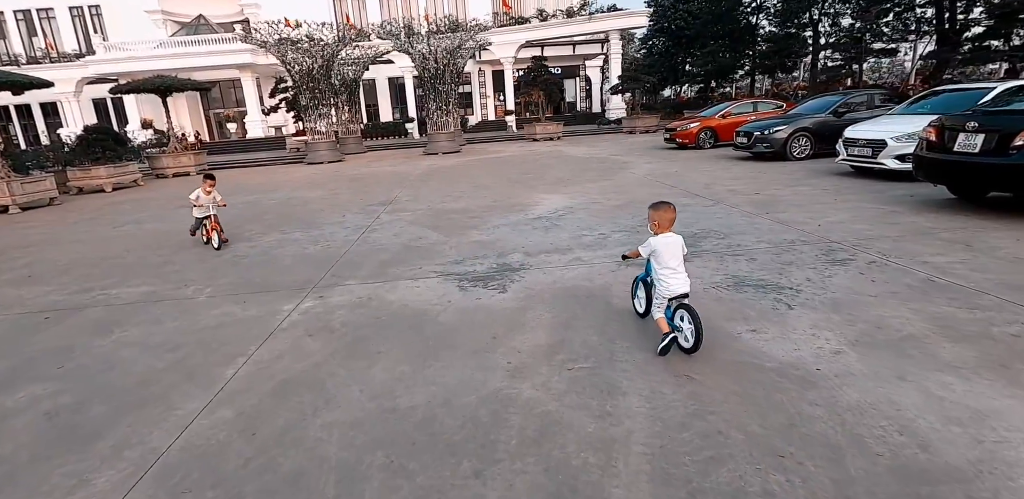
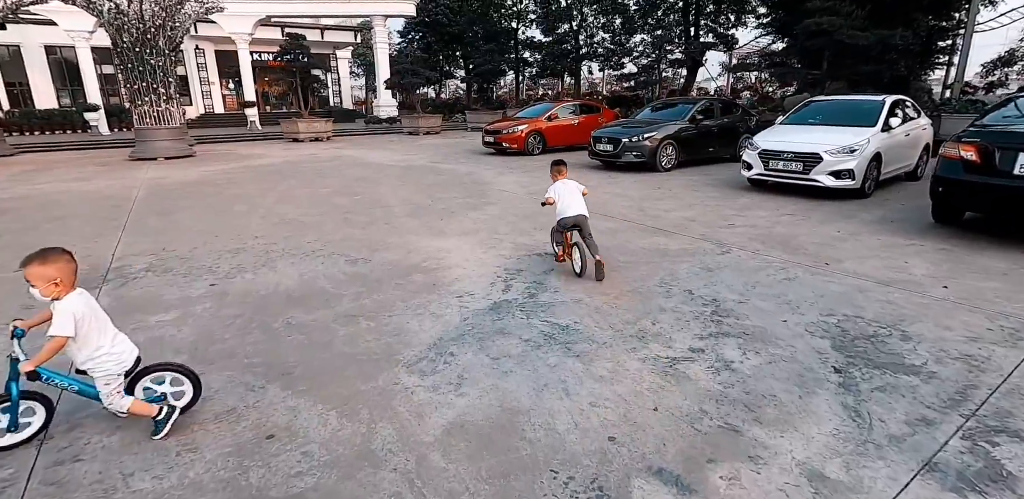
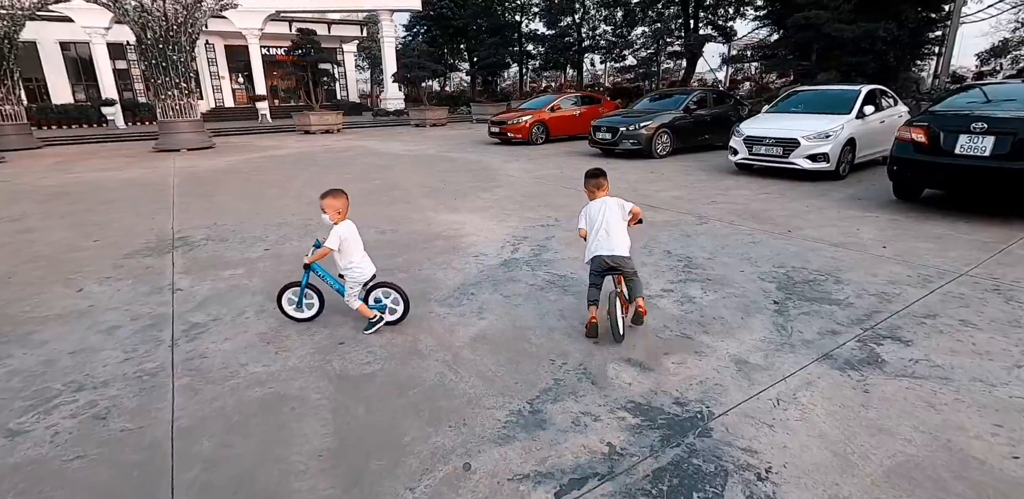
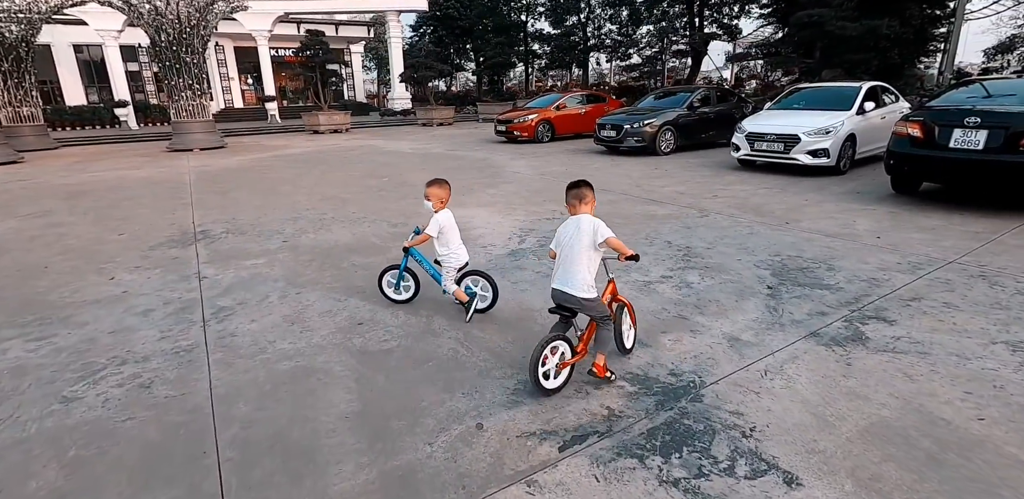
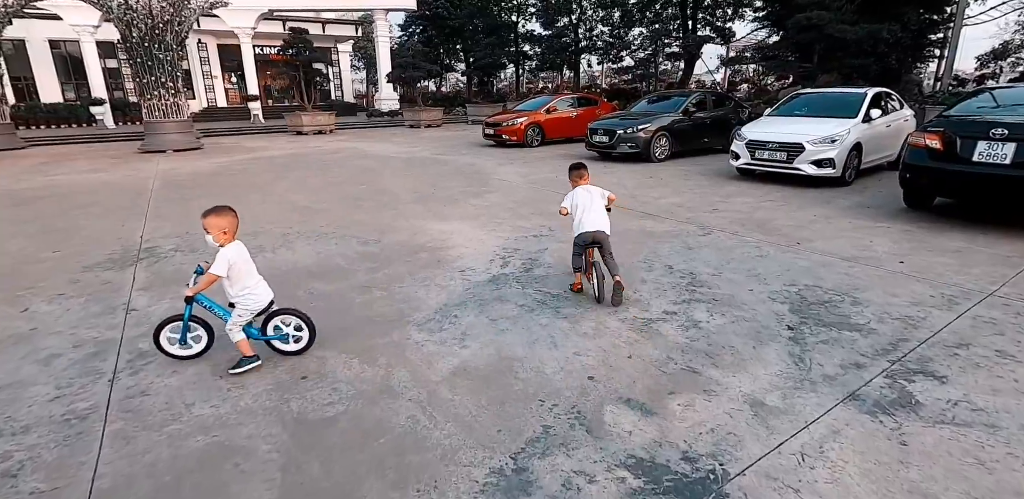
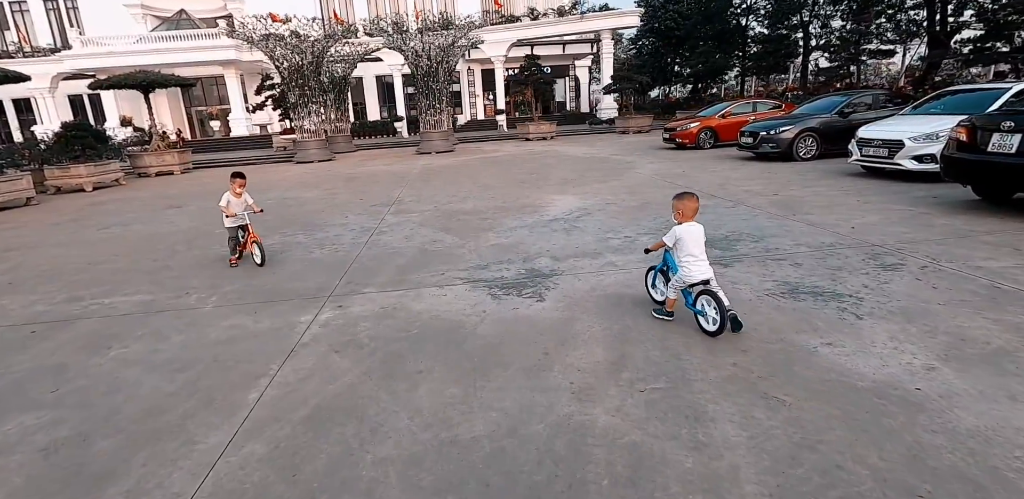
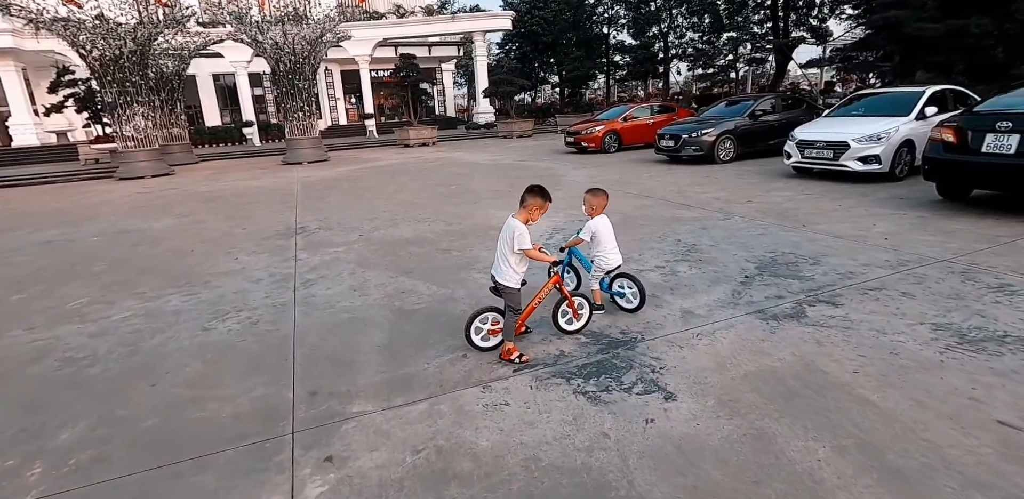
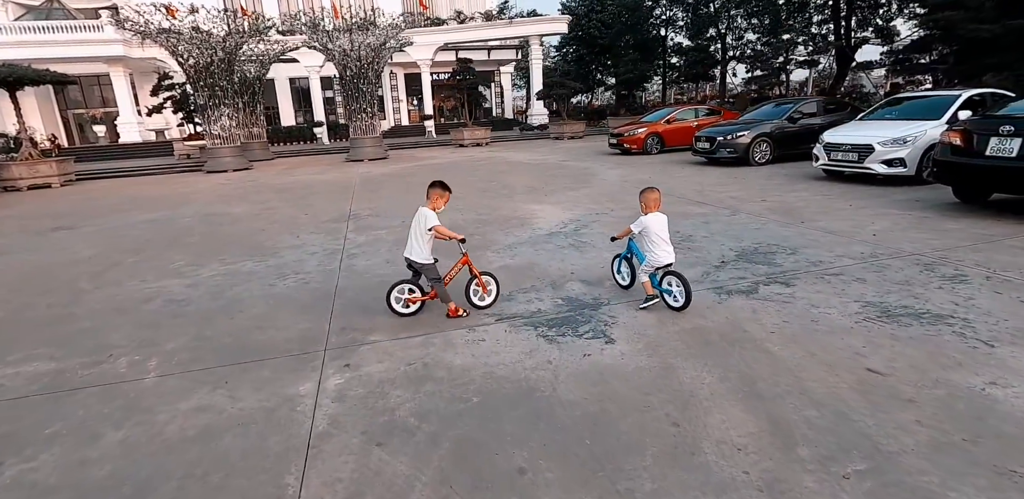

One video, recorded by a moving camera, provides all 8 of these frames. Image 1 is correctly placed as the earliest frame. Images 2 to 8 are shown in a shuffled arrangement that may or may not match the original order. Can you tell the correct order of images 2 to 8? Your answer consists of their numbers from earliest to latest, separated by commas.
6, 8, 7, 4, 3, 5, 2
